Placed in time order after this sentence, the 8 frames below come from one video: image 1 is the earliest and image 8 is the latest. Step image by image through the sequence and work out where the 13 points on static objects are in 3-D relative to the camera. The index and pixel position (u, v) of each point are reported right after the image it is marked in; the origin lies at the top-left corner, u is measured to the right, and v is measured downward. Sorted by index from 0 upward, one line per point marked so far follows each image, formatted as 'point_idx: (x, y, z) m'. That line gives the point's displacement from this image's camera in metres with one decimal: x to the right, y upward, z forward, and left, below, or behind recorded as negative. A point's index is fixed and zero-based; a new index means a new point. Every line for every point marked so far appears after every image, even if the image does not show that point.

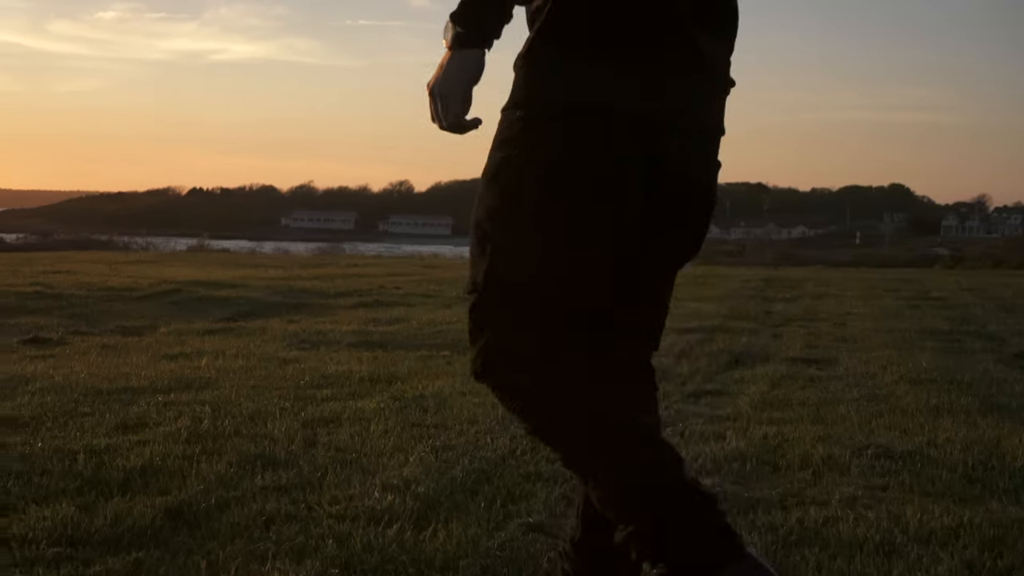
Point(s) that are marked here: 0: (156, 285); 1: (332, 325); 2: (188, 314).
0: (-4.1, 0.0, +13.7) m
1: (-1.7, -0.3, +10.9) m
2: (-3.1, -0.3, +11.5) m
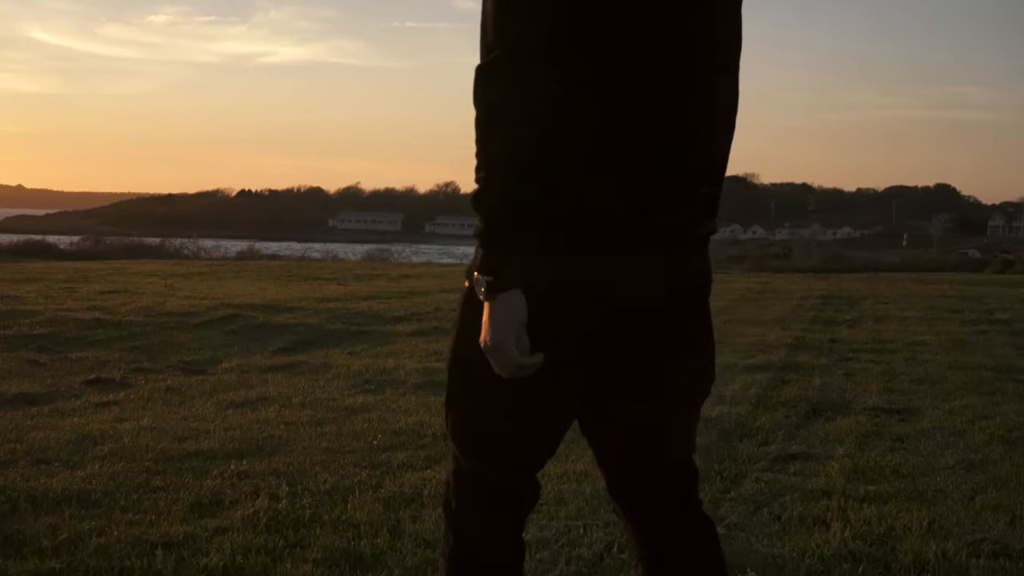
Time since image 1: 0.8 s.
0: (-3.4, -0.2, +13.6) m
1: (-1.1, -0.6, +10.7) m
2: (-2.5, -0.5, +11.3) m
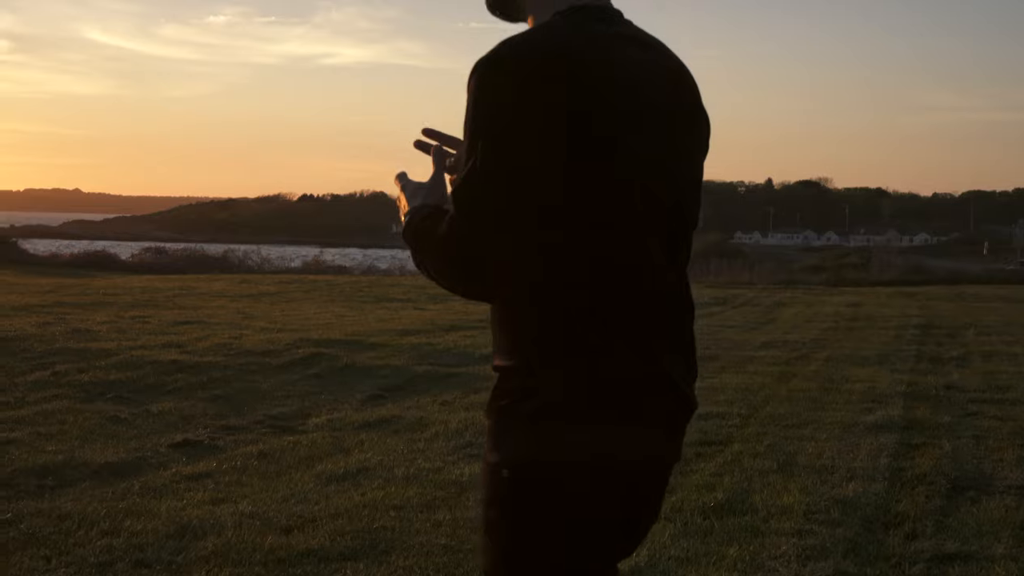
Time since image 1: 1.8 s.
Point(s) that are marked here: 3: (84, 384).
0: (-2.4, -0.6, +13.1) m
1: (-0.2, -1.1, +10.1) m
2: (-1.6, -1.0, +10.8) m
3: (-3.7, -0.8, +10.4) m
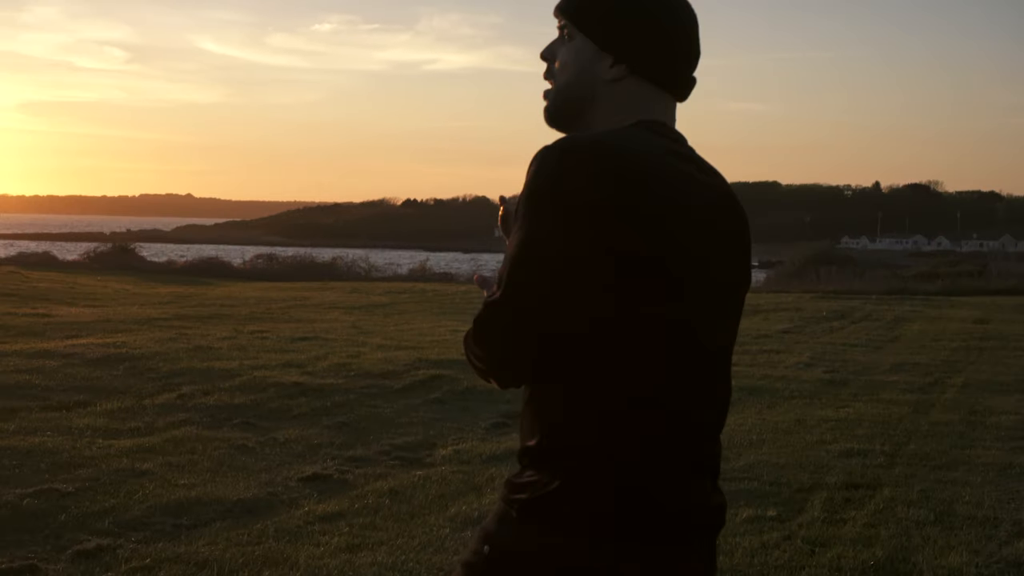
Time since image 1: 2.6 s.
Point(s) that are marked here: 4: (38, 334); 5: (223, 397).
0: (-1.1, -0.8, +12.9) m
1: (+0.8, -1.3, +9.8) m
2: (-0.4, -1.2, +10.5) m
3: (-2.6, -1.0, +10.3) m
4: (-5.4, -0.5, +13.6) m
5: (-2.6, -1.0, +10.8) m
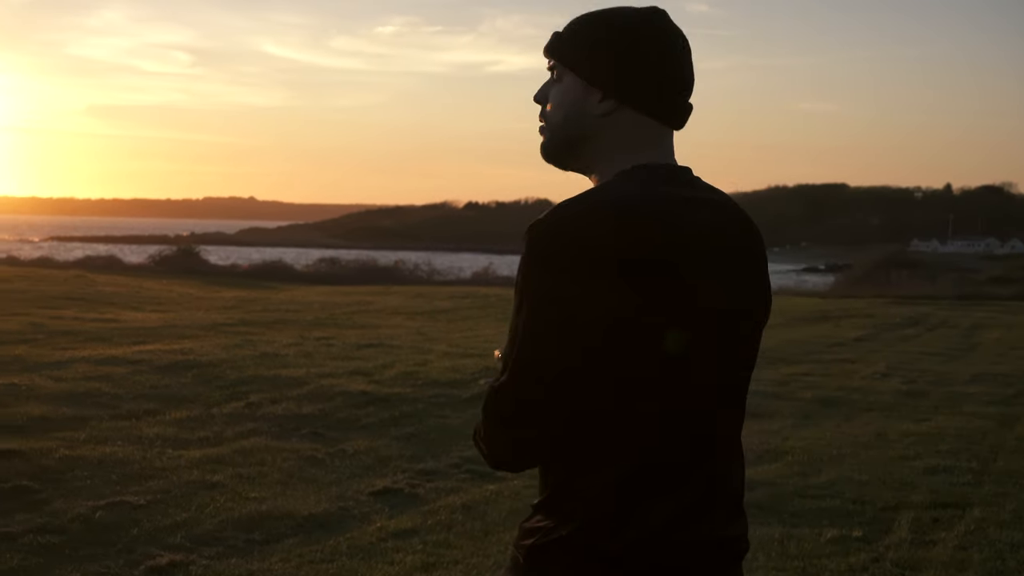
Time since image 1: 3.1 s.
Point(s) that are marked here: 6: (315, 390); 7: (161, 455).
0: (-0.3, -0.9, +12.8) m
1: (+1.4, -1.4, +9.6) m
2: (+0.2, -1.3, +10.4) m
3: (-2.0, -1.1, +10.3) m
4: (-4.6, -0.6, +13.6) m
5: (-2.0, -1.1, +10.7) m
6: (-1.9, -1.0, +11.4) m
7: (-2.6, -1.2, +8.8) m
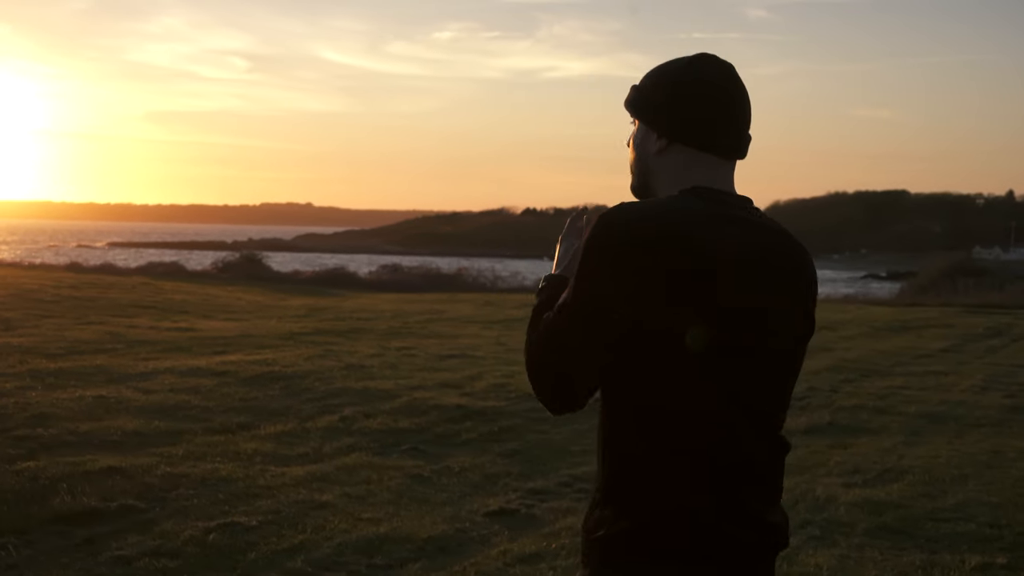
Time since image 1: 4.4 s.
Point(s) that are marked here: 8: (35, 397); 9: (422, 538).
0: (+0.6, -1.0, +12.4) m
1: (+2.3, -1.5, +9.1) m
2: (+1.0, -1.4, +10.0) m
3: (-1.1, -1.2, +9.9) m
4: (-3.6, -0.7, +13.4) m
5: (-1.1, -1.1, +10.3) m
6: (-1.0, -1.1, +11.0) m
7: (-1.8, -1.3, +8.5) m
8: (-4.0, -0.9, +10.0) m
9: (-0.5, -1.5, +7.2) m
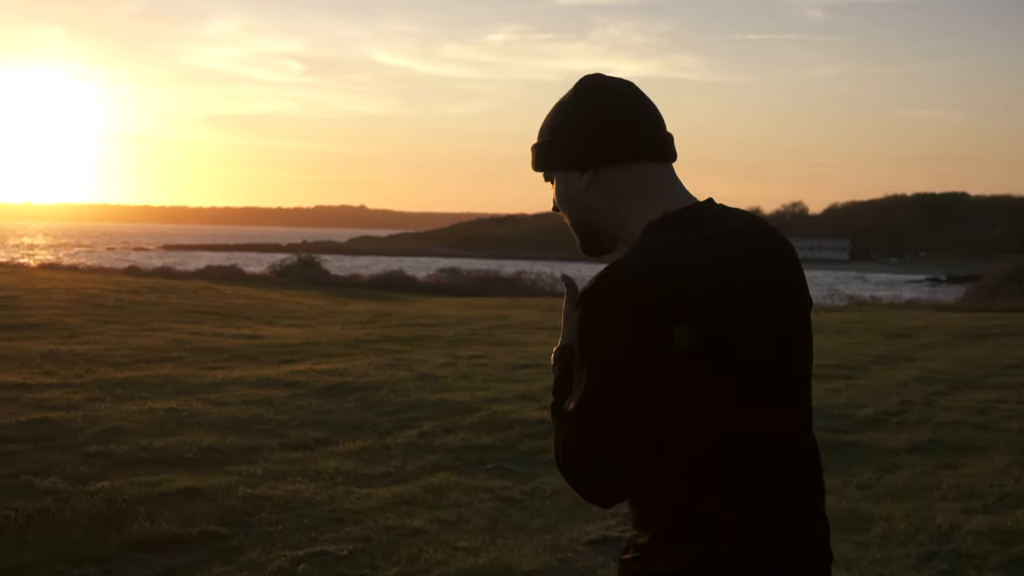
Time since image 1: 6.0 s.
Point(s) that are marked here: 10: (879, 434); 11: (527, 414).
0: (+1.4, -1.1, +11.8) m
1: (+2.9, -1.6, +8.5) m
2: (+1.7, -1.4, +9.4) m
3: (-0.4, -1.3, +9.4) m
4: (-2.8, -0.8, +13.0) m
5: (-0.4, -1.2, +9.8) m
6: (-0.2, -1.1, +10.5) m
7: (-1.1, -1.4, +8.0) m
8: (-3.3, -1.0, +9.6) m
9: (+0.1, -1.6, +6.7) m
10: (+3.4, -1.3, +11.0) m
11: (+0.1, -1.1, +10.8) m
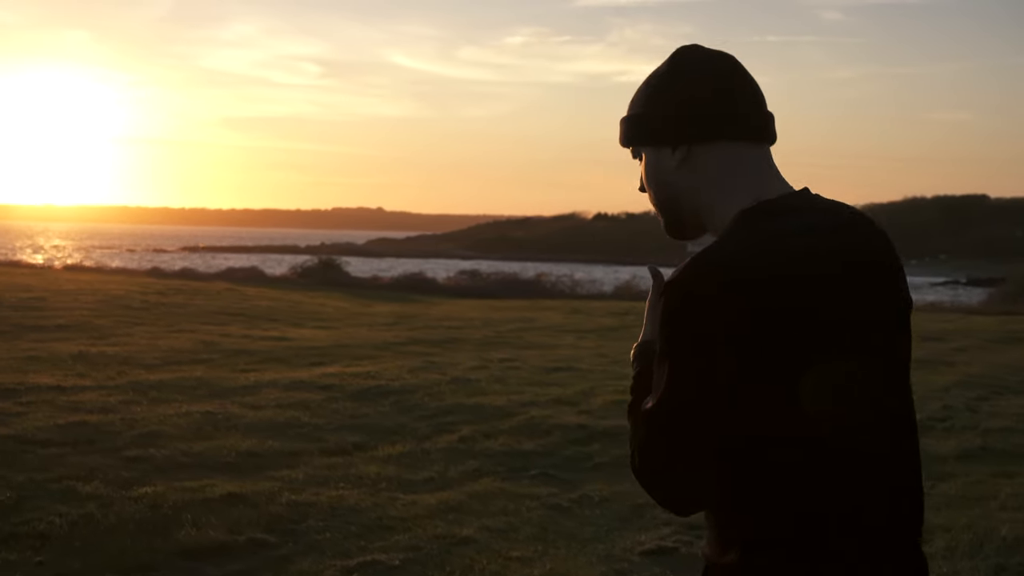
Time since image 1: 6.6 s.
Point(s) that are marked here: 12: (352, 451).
0: (+1.8, -1.1, +11.6) m
1: (+3.3, -1.6, +8.3) m
2: (+2.1, -1.5, +9.2) m
3: (-0.1, -1.3, +9.3) m
4: (-2.4, -0.8, +12.8) m
5: (0.0, -1.2, +9.7) m
6: (+0.1, -1.2, +10.4) m
7: (-0.8, -1.4, +7.9) m
8: (-2.9, -1.0, +9.5) m
9: (+0.4, -1.6, +6.5) m
10: (+3.7, -1.4, +10.8) m
11: (+0.5, -1.1, +10.6) m
12: (-1.2, -1.2, +9.1) m
